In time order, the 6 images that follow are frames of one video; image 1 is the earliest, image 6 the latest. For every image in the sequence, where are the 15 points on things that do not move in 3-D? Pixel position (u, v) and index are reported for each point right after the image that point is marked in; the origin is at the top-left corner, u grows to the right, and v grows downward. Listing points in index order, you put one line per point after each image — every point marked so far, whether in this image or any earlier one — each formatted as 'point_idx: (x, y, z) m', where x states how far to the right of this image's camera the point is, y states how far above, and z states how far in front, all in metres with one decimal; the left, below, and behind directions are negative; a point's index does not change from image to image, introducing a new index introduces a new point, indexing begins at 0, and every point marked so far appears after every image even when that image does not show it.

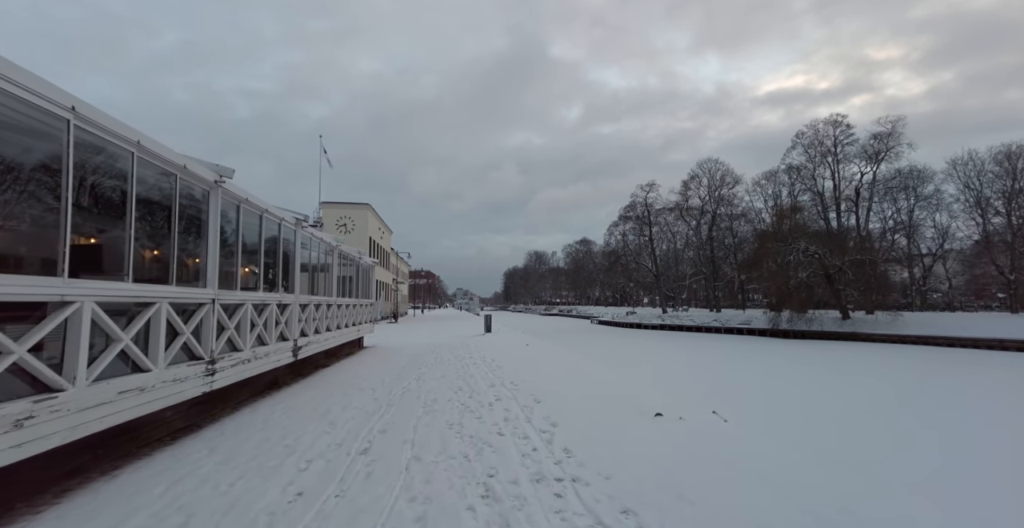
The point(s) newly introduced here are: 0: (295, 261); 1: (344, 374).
0: (-4.1, 0.0, +7.9) m
1: (-3.7, -2.5, +9.1) m
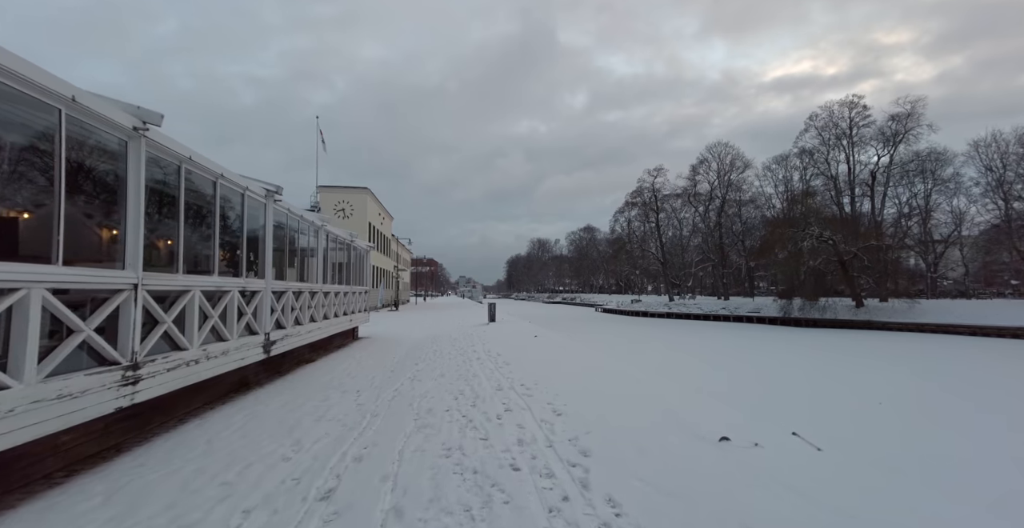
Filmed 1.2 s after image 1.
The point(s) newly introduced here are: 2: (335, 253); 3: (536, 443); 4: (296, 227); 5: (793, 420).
0: (-4.0, +0.3, +6.7) m
1: (-3.6, -2.1, +8.0) m
2: (-5.1, +0.3, +12.0) m
3: (+0.2, -1.6, +3.7) m
4: (-4.5, +0.8, +8.6) m
5: (+4.7, -2.6, +6.9) m
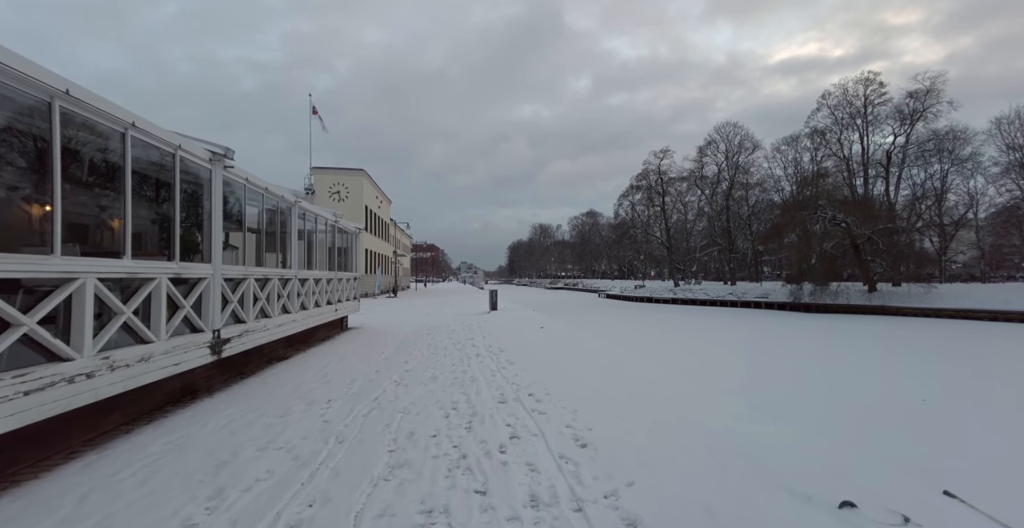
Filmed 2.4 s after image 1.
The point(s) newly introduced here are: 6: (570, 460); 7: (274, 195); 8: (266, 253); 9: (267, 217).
0: (-3.9, +0.6, +5.5) m
1: (-3.5, -1.8, +6.9) m
2: (-5.0, +0.7, +10.7) m
3: (+0.3, -1.5, +2.5) m
4: (-4.4, +1.1, +7.4) m
5: (+4.7, -2.3, +5.7) m
6: (+0.5, -1.5, +3.2) m
7: (-4.5, +1.3, +7.7) m
8: (-4.4, +0.2, +7.3) m
9: (-4.4, +0.9, +7.3) m
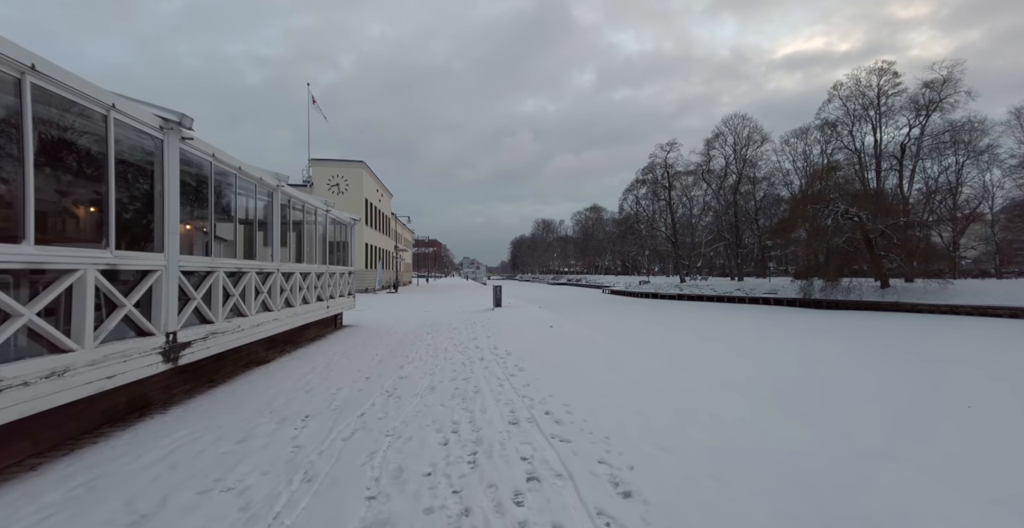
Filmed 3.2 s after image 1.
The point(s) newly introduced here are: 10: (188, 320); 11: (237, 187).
0: (-3.8, +0.7, +4.6) m
1: (-3.3, -1.7, +6.0) m
2: (-4.9, +0.9, +9.9) m
3: (+0.4, -1.4, +1.6) m
4: (-4.3, +1.2, +6.5) m
5: (+4.9, -2.2, +4.8) m
6: (+0.6, -1.4, +2.3) m
7: (-4.3, +1.4, +6.8) m
8: (-4.3, +0.3, +6.5) m
9: (-4.3, +1.0, +6.5) m
10: (-3.9, -0.7, +4.9) m
11: (-4.3, +1.2, +6.4) m
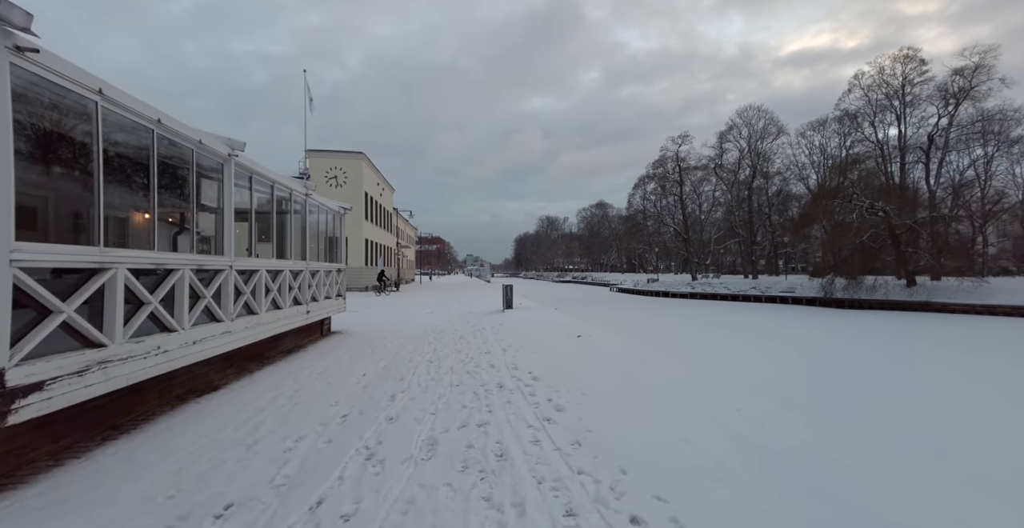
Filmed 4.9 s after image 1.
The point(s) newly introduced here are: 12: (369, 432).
0: (-3.4, +0.7, +2.8) m
1: (-3.0, -1.6, +4.3) m
2: (-4.5, +0.9, +8.1) m
3: (+0.7, -1.4, -0.2) m
4: (-3.9, +1.3, +4.8) m
5: (+5.2, -2.2, +3.0) m
6: (+0.9, -1.4, +0.5) m
7: (-3.9, +1.5, +5.0) m
8: (-3.9, +0.4, +4.7) m
9: (-3.9, +1.1, +4.7) m
10: (-3.5, -0.6, +3.1) m
11: (-3.9, +1.3, +4.6) m
12: (-1.4, -1.6, +4.0) m
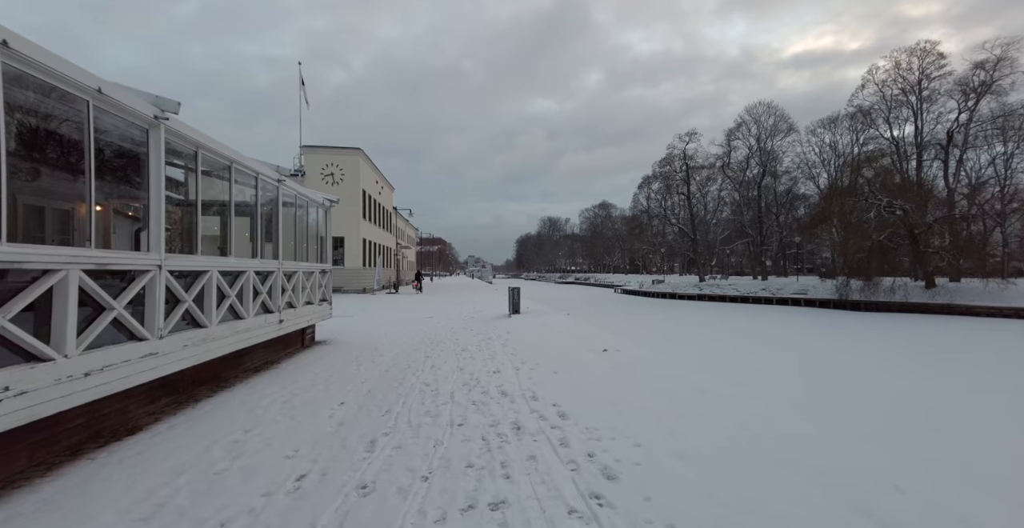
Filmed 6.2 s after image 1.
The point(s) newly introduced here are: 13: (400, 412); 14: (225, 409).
0: (-3.2, +0.8, +1.5) m
1: (-2.8, -1.6, +2.9) m
2: (-4.3, +1.0, +6.8) m
3: (+0.9, -1.3, -1.5) m
4: (-3.7, +1.3, +3.4) m
5: (+5.4, -2.1, +1.6) m
6: (+1.1, -1.4, -0.9) m
7: (-3.7, +1.5, +3.7) m
8: (-3.7, +0.4, +3.3) m
9: (-3.7, +1.1, +3.4) m
10: (-3.3, -0.6, +1.7) m
11: (-3.7, +1.3, +3.3) m
12: (-1.2, -1.6, +2.6) m
13: (-1.3, -1.7, +4.8) m
14: (-3.3, -1.7, +4.9) m
